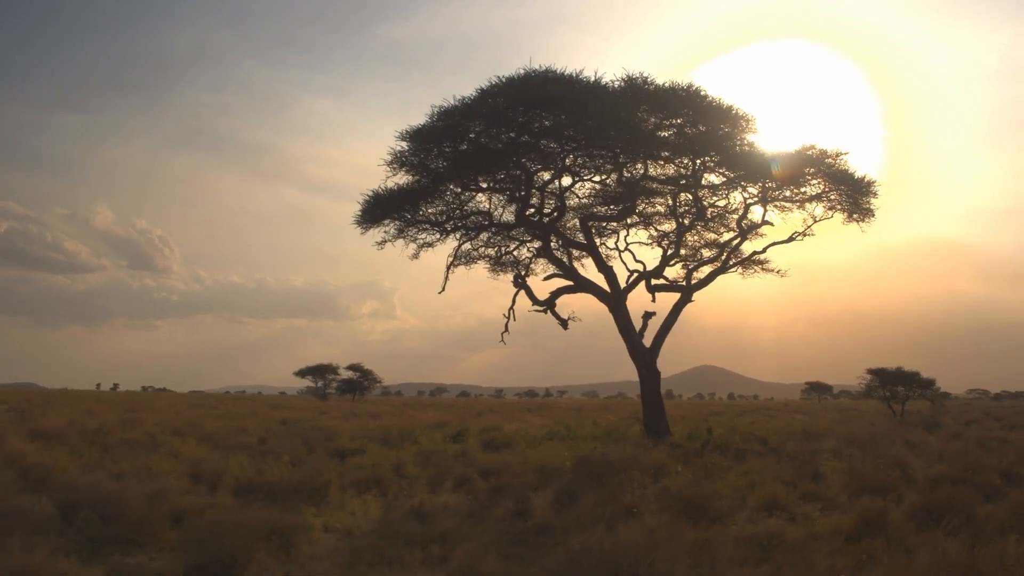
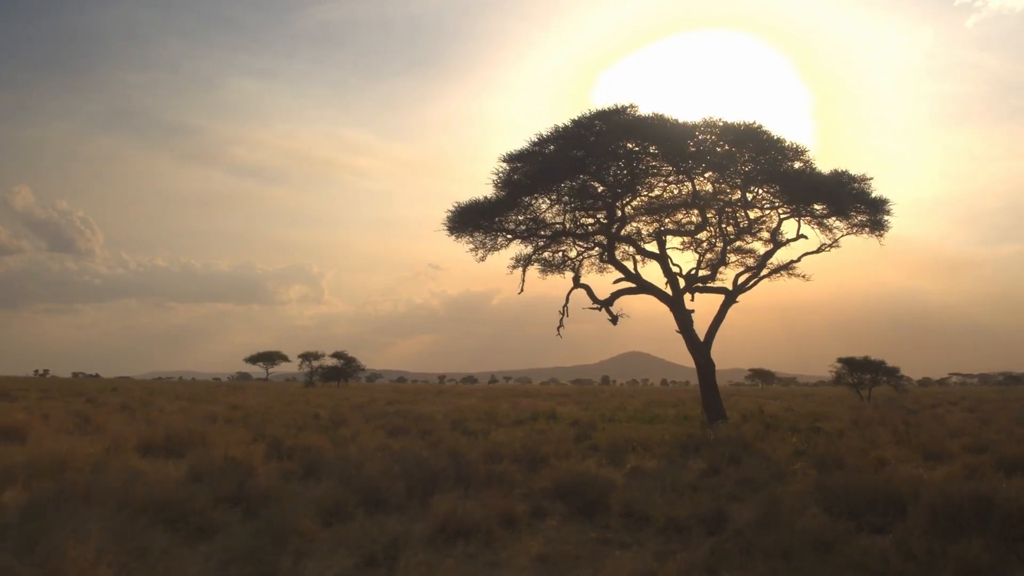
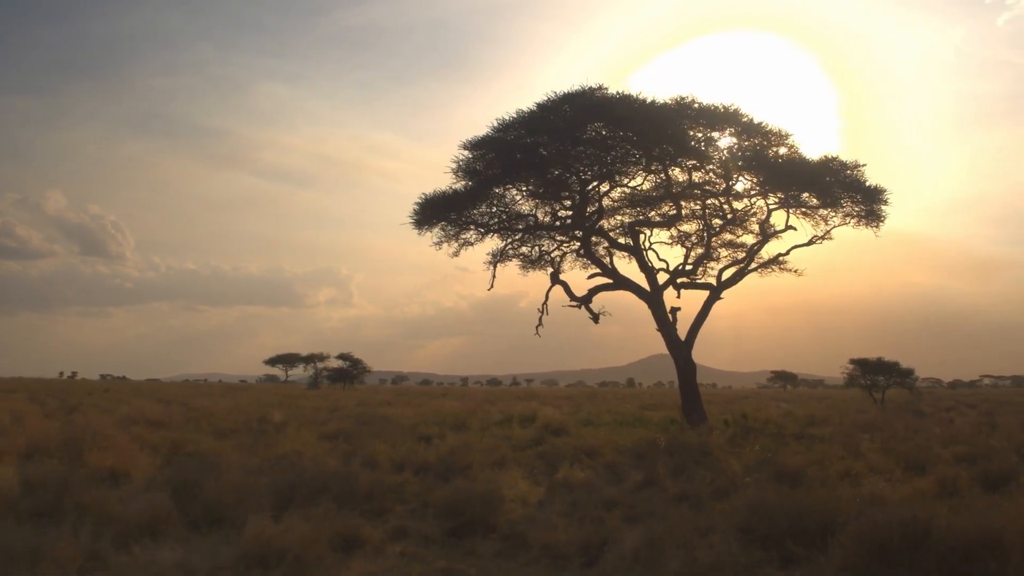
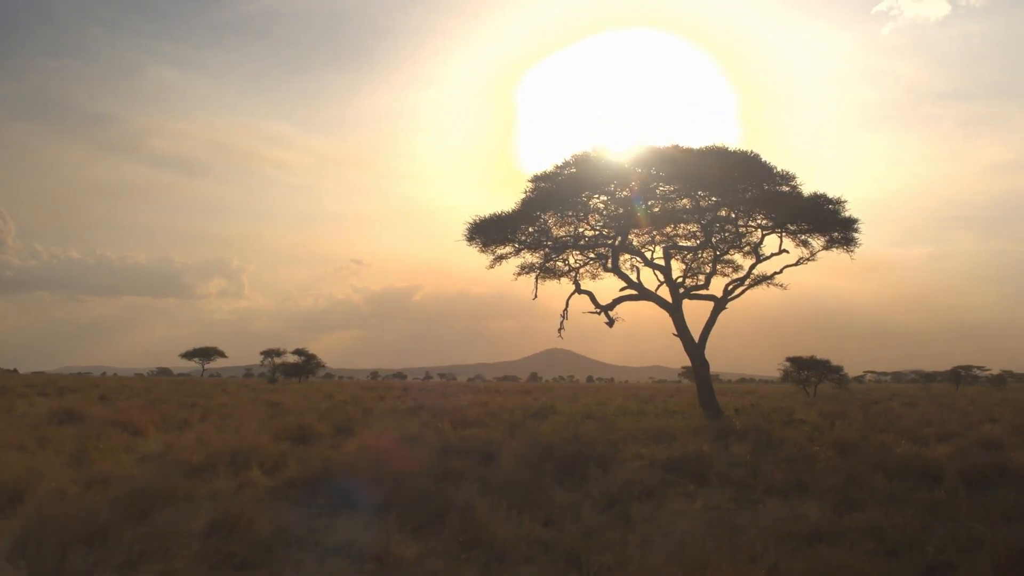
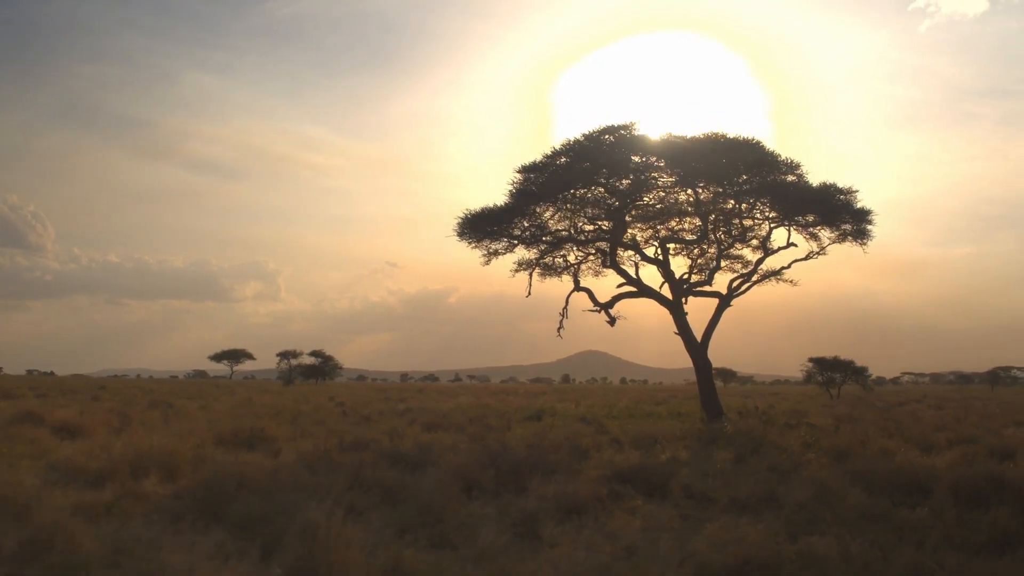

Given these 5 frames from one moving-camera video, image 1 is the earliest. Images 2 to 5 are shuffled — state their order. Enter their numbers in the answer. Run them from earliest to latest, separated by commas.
3, 2, 5, 4
